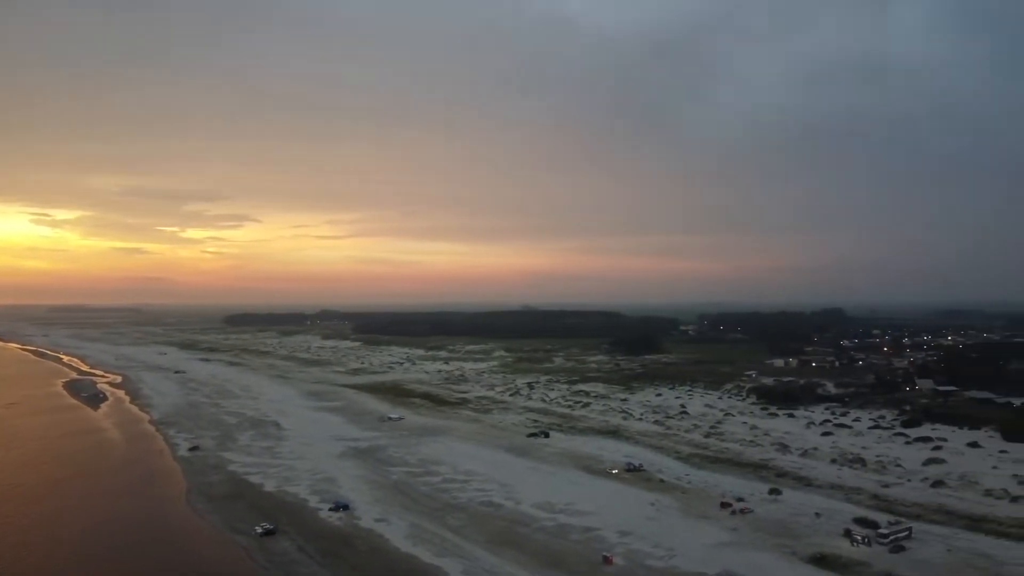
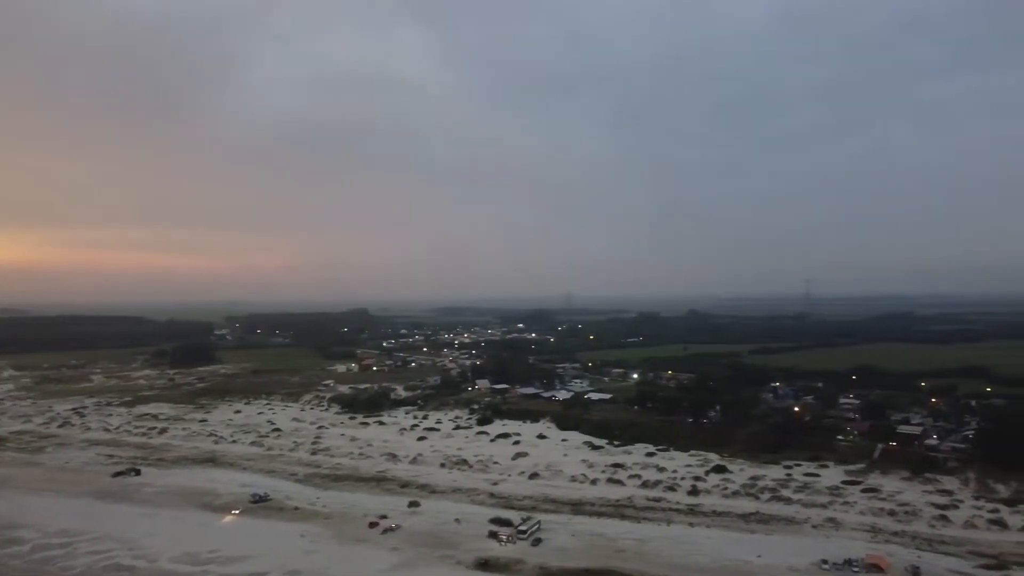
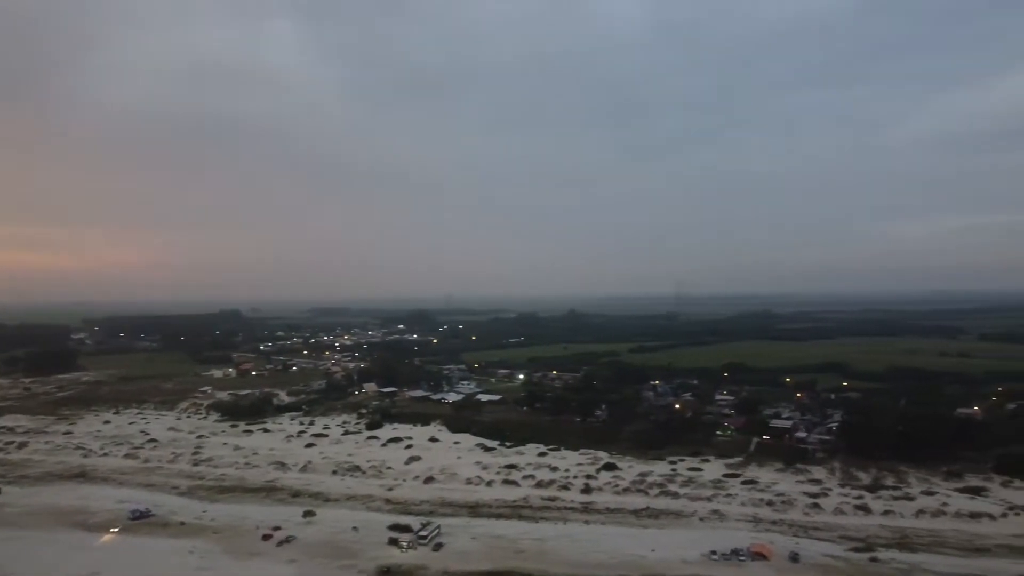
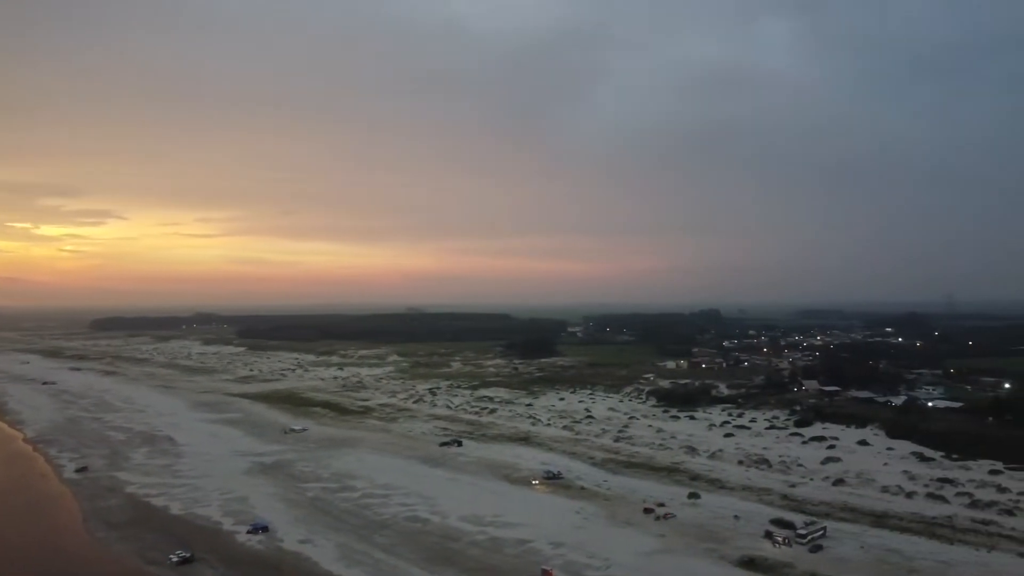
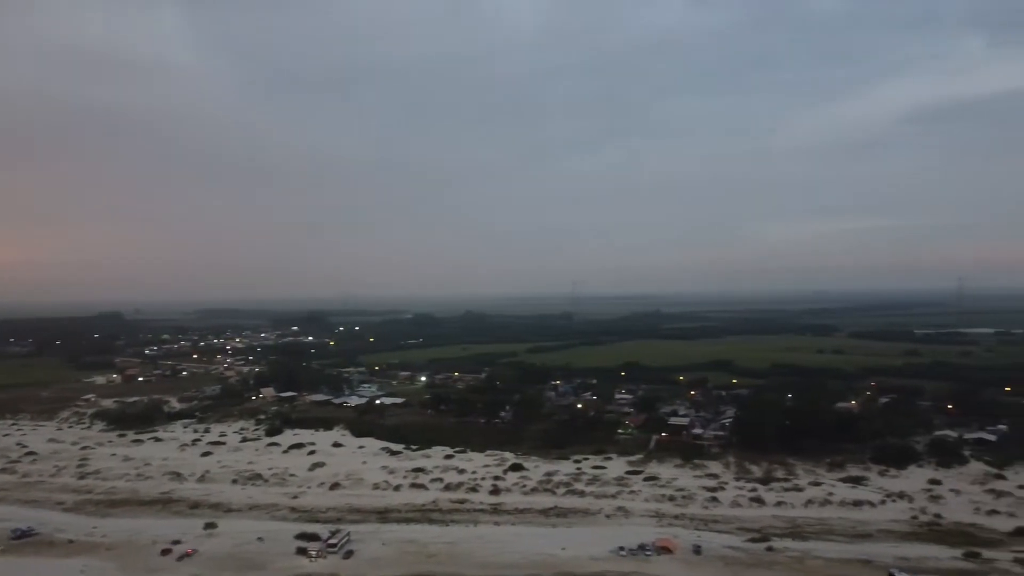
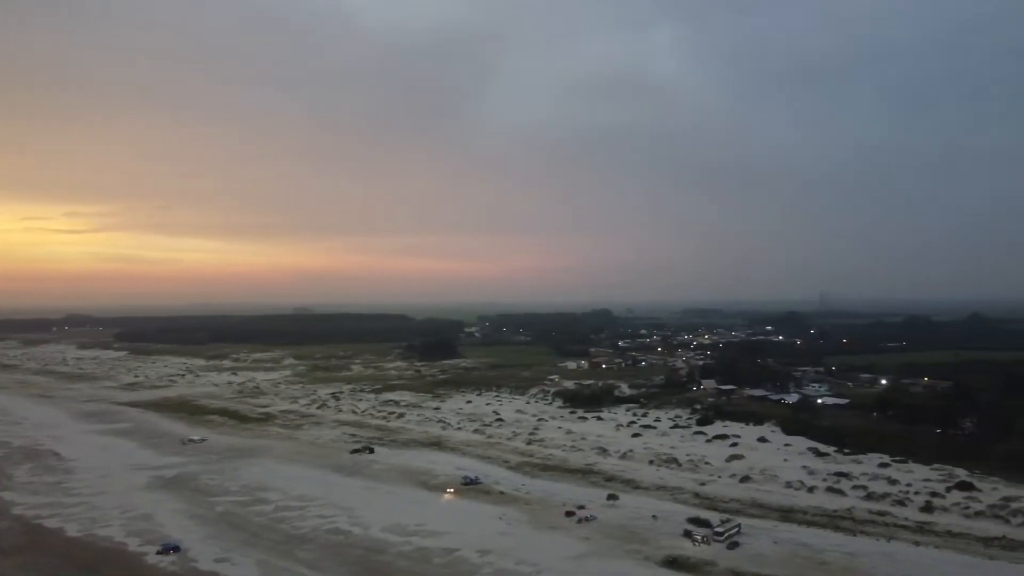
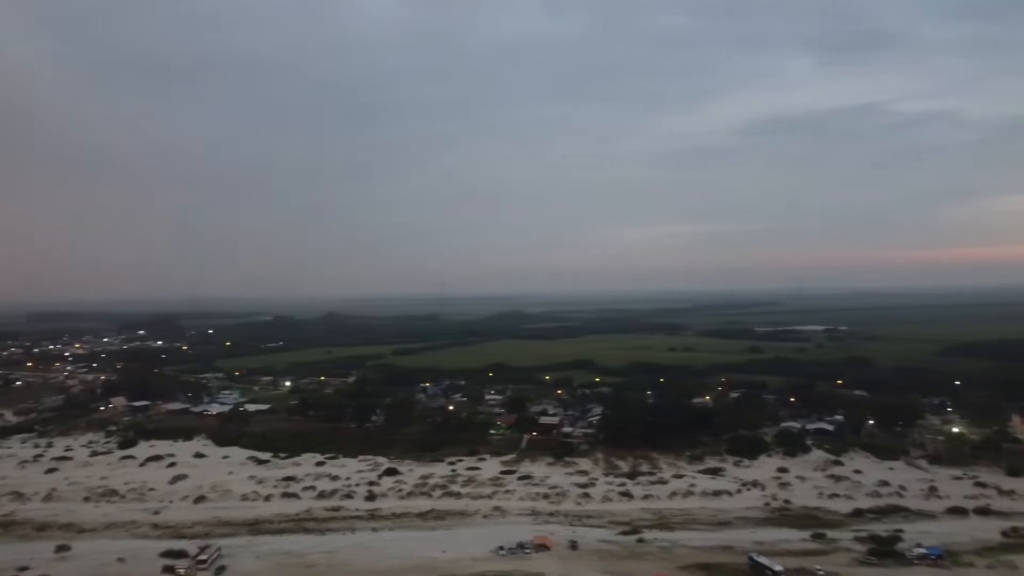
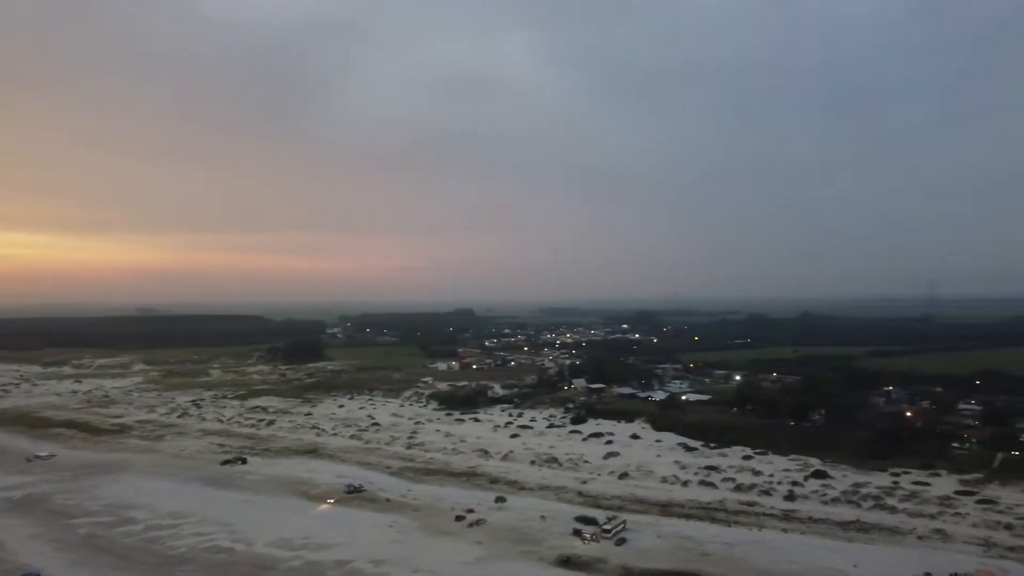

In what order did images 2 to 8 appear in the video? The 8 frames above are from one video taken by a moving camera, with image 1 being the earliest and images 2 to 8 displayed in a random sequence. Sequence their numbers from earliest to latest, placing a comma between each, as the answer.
4, 6, 8, 2, 3, 5, 7
